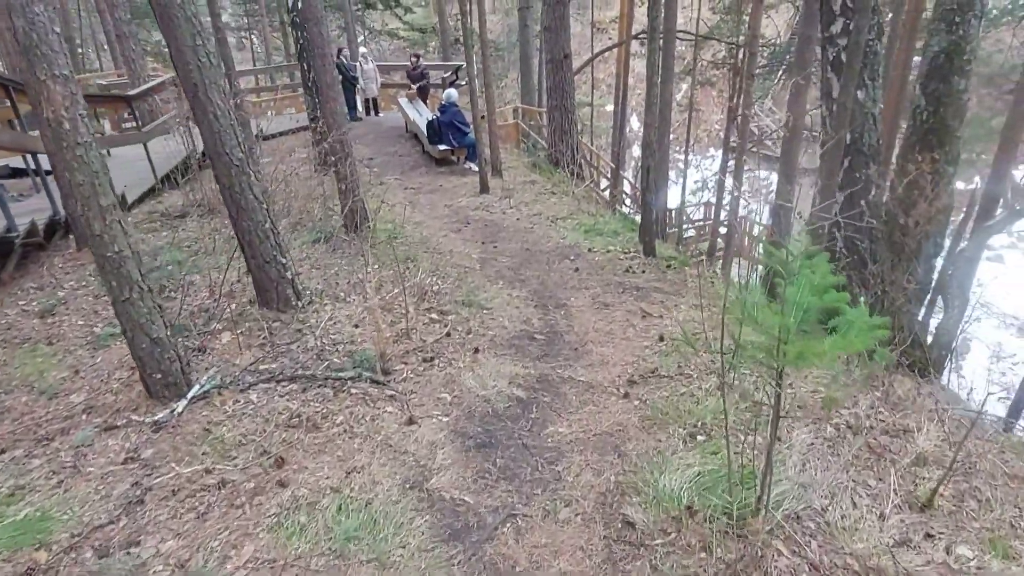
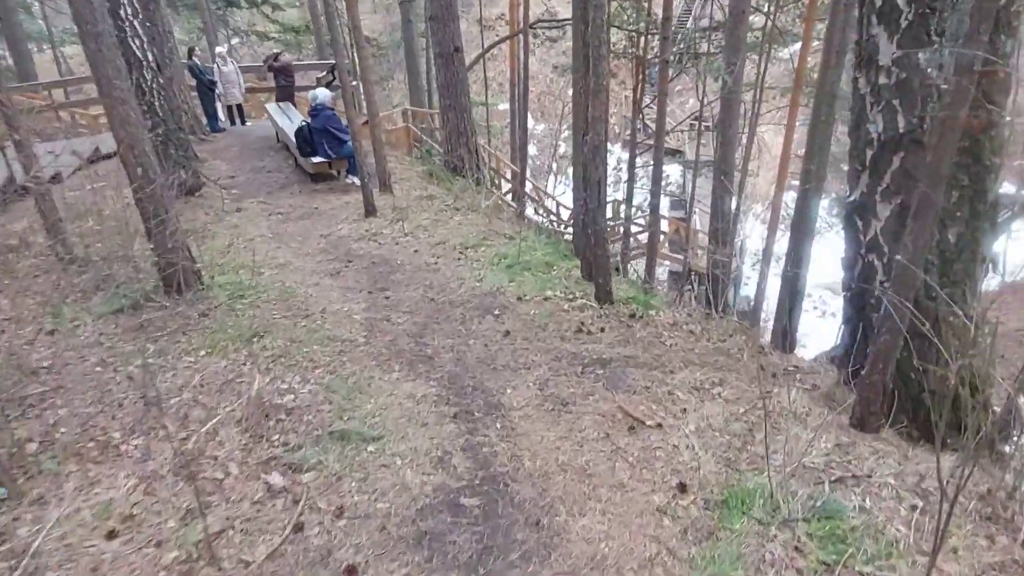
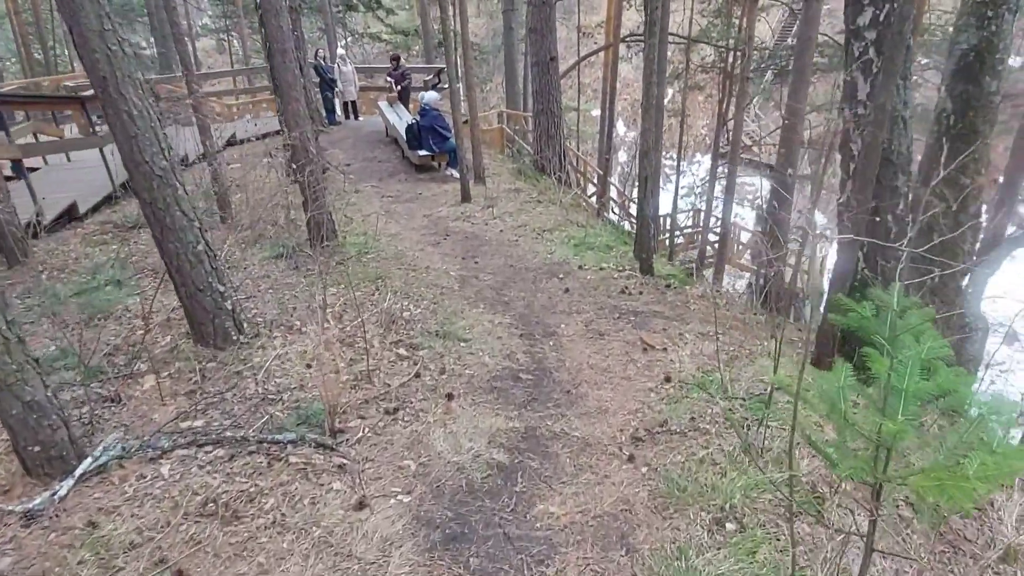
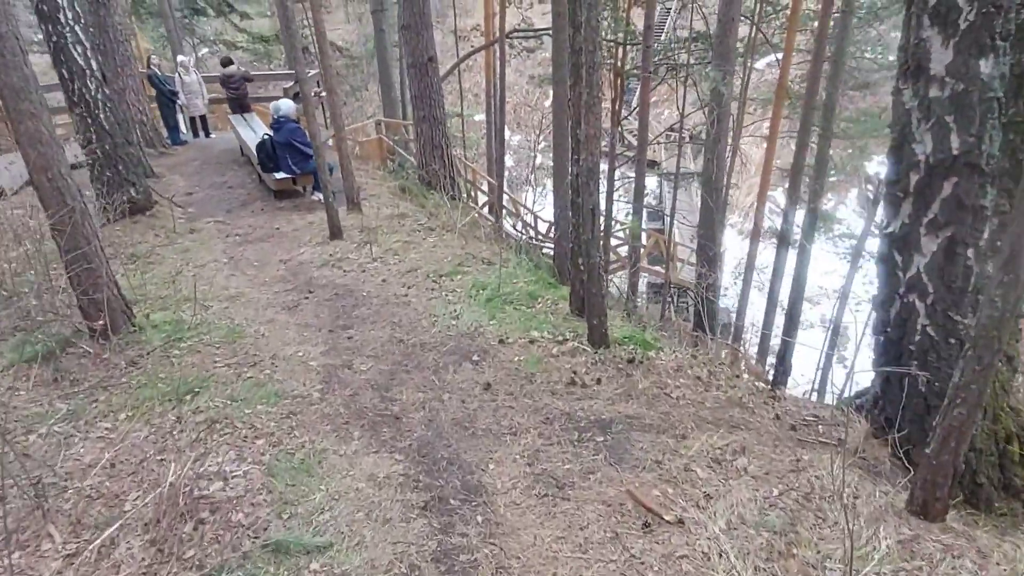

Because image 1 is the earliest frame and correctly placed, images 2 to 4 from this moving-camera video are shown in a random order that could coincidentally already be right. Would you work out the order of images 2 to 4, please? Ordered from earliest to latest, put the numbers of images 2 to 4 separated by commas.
3, 2, 4
